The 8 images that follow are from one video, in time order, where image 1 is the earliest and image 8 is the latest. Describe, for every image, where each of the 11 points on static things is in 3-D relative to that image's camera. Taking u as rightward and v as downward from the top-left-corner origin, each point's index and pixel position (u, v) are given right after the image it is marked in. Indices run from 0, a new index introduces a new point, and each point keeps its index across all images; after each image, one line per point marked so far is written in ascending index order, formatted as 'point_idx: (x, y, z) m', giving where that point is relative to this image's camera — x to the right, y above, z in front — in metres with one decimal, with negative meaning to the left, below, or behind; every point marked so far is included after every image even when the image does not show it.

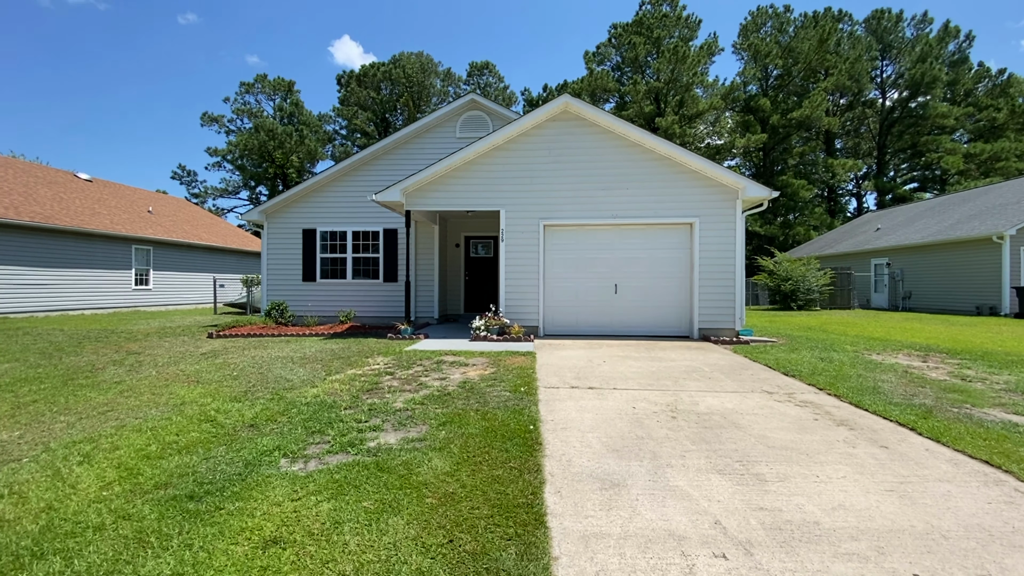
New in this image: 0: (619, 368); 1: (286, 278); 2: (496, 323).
0: (+1.4, -1.0, +6.3) m
1: (-5.6, +0.2, +12.0) m
2: (-0.3, -0.6, +8.7) m
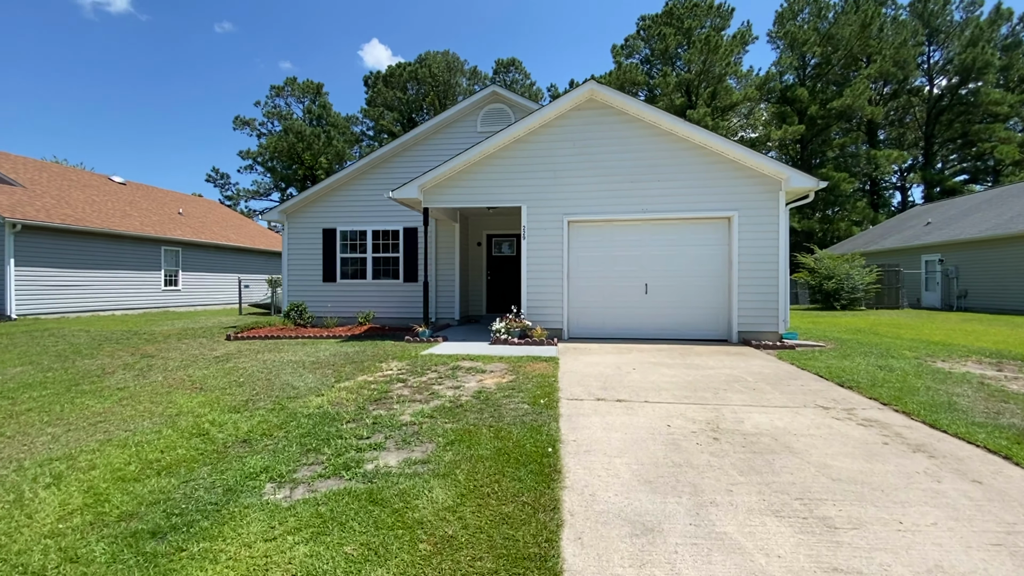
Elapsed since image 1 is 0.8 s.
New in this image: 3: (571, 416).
0: (+1.6, -1.1, +5.7) m
1: (-5.1, +0.2, +11.8) m
2: (+0.1, -0.6, +8.2) m
3: (+0.5, -1.1, +4.3) m
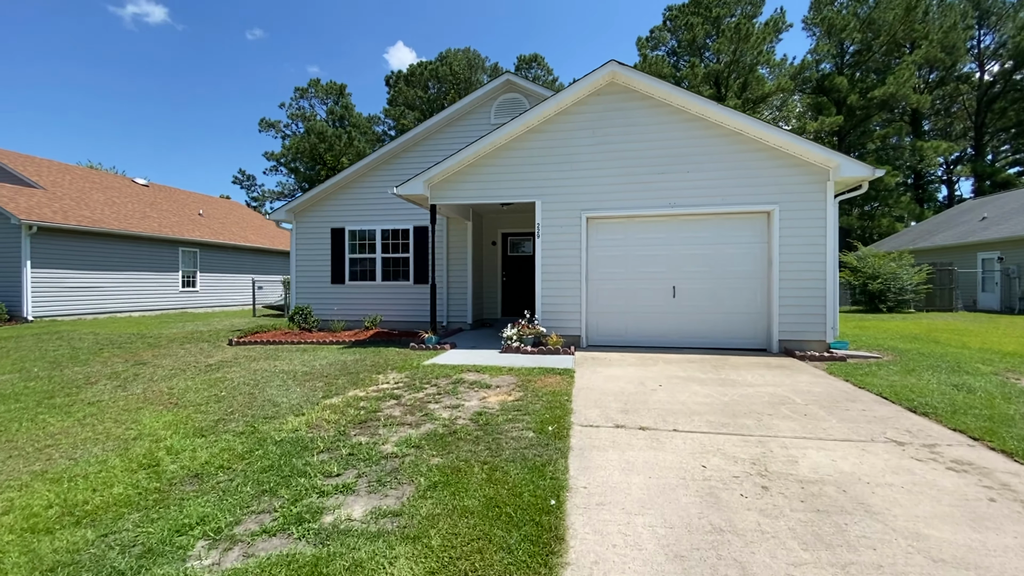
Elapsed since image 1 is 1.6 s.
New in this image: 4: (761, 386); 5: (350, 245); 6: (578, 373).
0: (+1.7, -1.1, +4.9) m
1: (-4.7, +0.2, +11.4) m
2: (+0.3, -0.7, +7.5) m
3: (+0.5, -1.2, +3.6) m
4: (+2.8, -1.1, +5.3) m
5: (-3.8, +1.0, +11.2) m
6: (+0.8, -1.1, +6.0) m
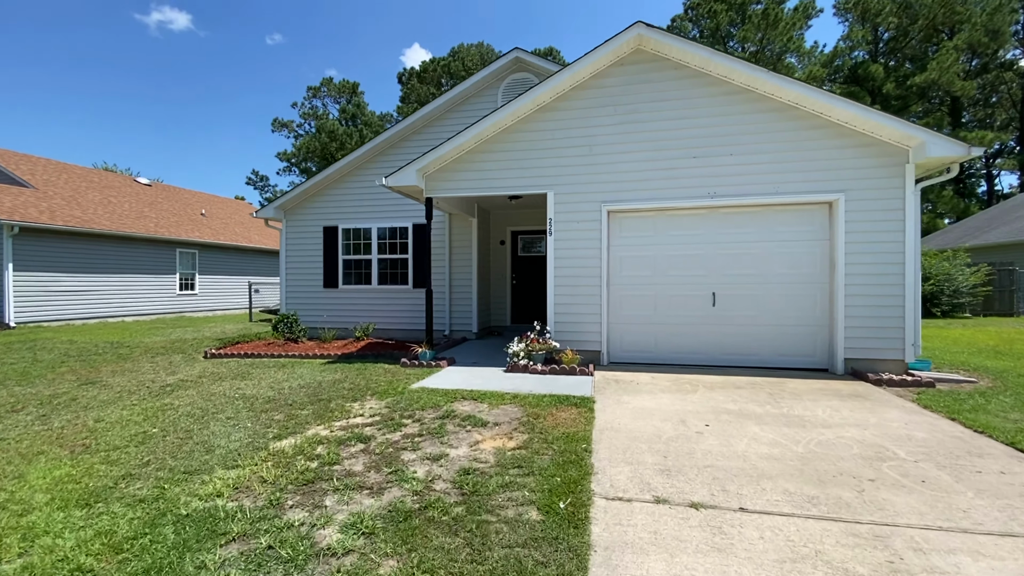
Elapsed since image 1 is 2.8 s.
0: (+1.7, -1.2, +3.7) m
1: (-4.5, +0.1, +10.4) m
2: (+0.4, -0.8, +6.3) m
3: (+0.5, -1.3, +2.4) m
4: (+2.8, -1.2, +4.1) m
5: (-3.6, +0.9, +10.2) m
6: (+0.9, -1.2, +4.8) m
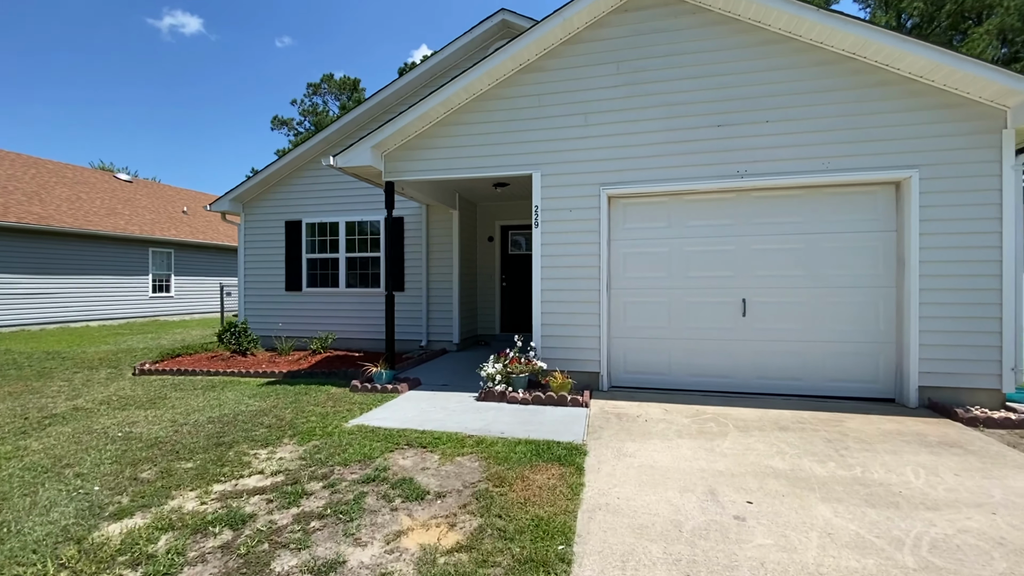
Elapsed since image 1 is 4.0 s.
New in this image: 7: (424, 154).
0: (+1.4, -1.3, +2.3) m
1: (-4.7, 0.0, +9.1) m
2: (+0.1, -0.8, +5.0) m
3: (+0.1, -1.3, +1.0) m
4: (+2.5, -1.2, +2.7) m
5: (-3.8, +0.9, +8.9) m
6: (+0.6, -1.2, +3.5) m
7: (-1.0, +1.6, +5.7) m
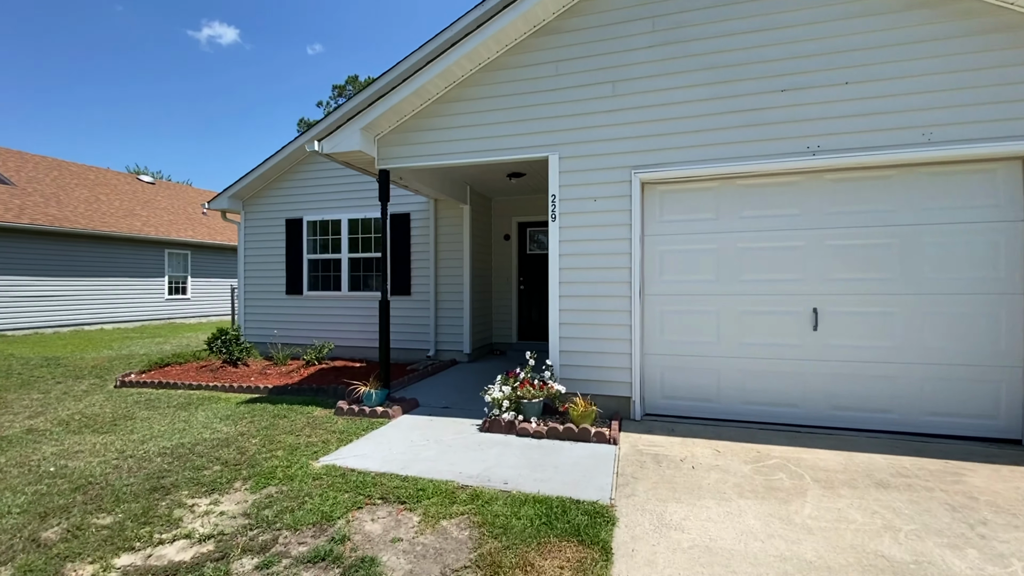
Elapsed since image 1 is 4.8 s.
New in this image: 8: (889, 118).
0: (+1.3, -1.3, +1.4) m
1: (-4.3, 0.0, +8.5) m
2: (+0.2, -0.9, +4.1) m
3: (0.0, -1.4, +0.1) m
4: (+2.4, -1.3, +1.7) m
5: (-3.4, +0.8, +8.2) m
6: (+0.6, -1.3, +2.6) m
7: (-0.9, +1.5, +4.9) m
8: (+2.9, +1.3, +3.7) m
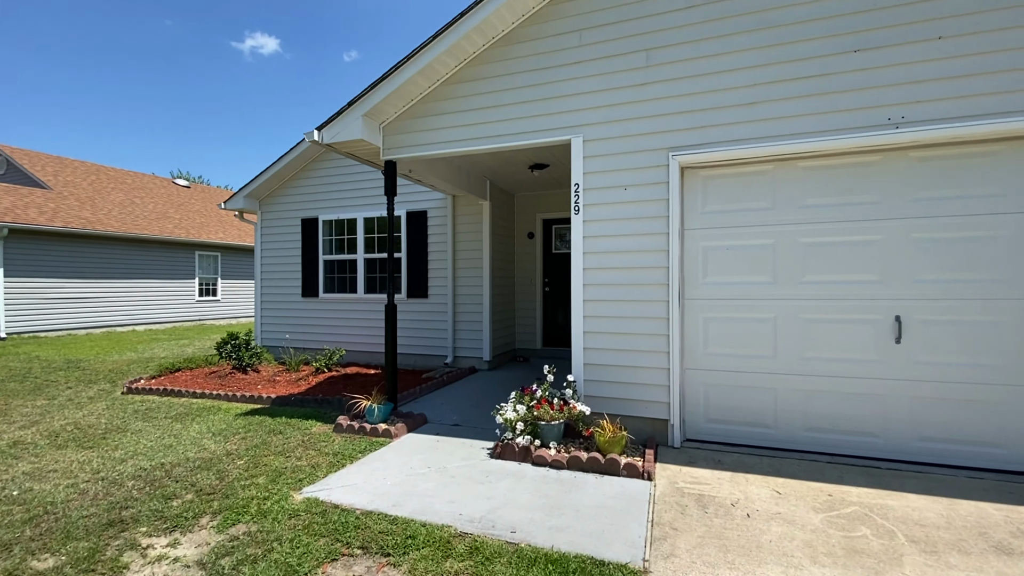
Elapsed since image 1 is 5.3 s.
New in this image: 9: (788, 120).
0: (+1.3, -1.3, +0.7) m
1: (-3.9, -0.1, +8.2) m
2: (+0.3, -0.9, +3.5) m
3: (-0.1, -1.4, -0.4) m
4: (+2.4, -1.3, +0.9) m
5: (-3.1, +0.8, +7.9) m
6: (+0.6, -1.3, +2.0) m
7: (-0.7, +1.5, +4.4) m
8: (+2.9, +1.3, +2.9) m
9: (+1.9, +1.2, +3.3) m
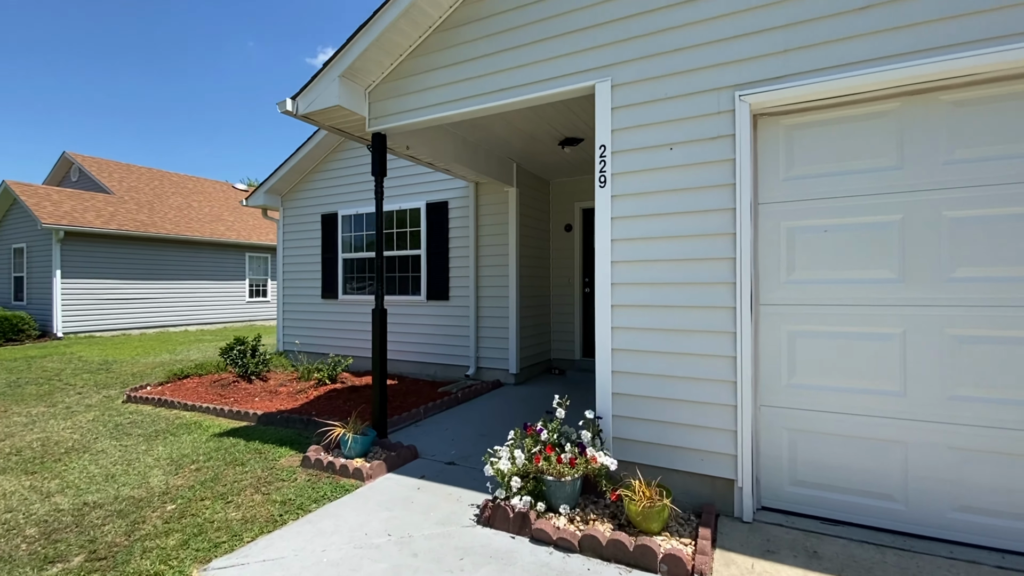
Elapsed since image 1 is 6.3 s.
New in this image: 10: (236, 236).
0: (+0.9, -1.3, -0.4) m
1: (-3.3, -0.1, +7.7) m
2: (+0.3, -0.9, +2.5) m
3: (-0.6, -1.4, -1.3) m
4: (+2.0, -1.3, -0.3) m
5: (-2.5, +0.8, +7.2) m
6: (+0.4, -1.3, +0.9) m
7: (-0.6, +1.5, +3.5) m
8: (+2.8, +1.3, +1.6) m
9: (+1.8, +1.2, +2.1) m
10: (-8.7, +1.6, +15.1) m
